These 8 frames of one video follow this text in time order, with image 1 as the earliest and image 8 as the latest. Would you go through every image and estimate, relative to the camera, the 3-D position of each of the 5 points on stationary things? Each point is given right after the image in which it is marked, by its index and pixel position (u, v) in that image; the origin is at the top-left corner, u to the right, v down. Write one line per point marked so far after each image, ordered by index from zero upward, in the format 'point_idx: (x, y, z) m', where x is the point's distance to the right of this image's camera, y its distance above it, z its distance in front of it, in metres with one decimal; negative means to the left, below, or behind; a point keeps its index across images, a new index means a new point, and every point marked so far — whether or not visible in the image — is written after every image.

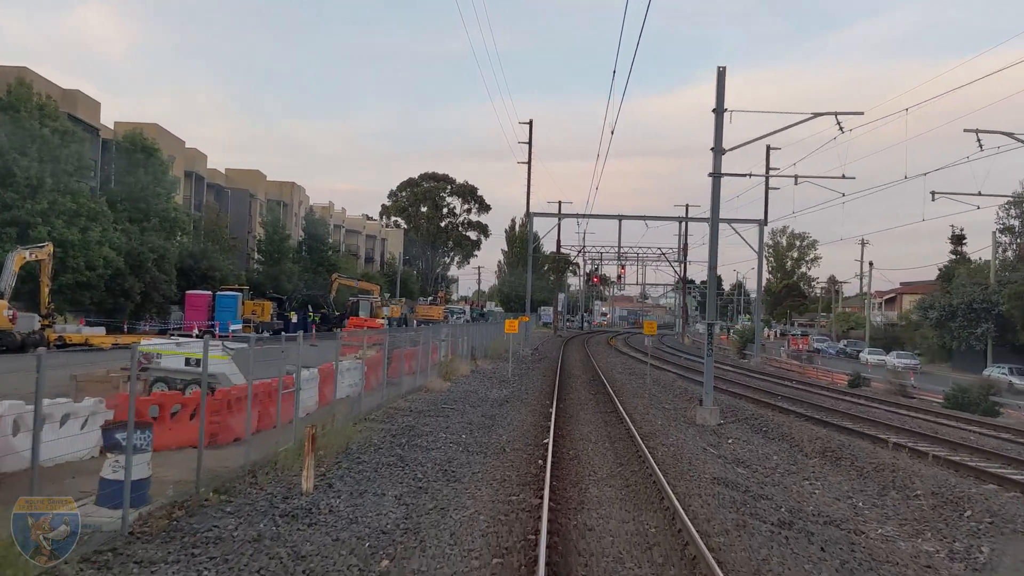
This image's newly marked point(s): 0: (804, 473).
0: (+4.2, -2.7, +13.2) m
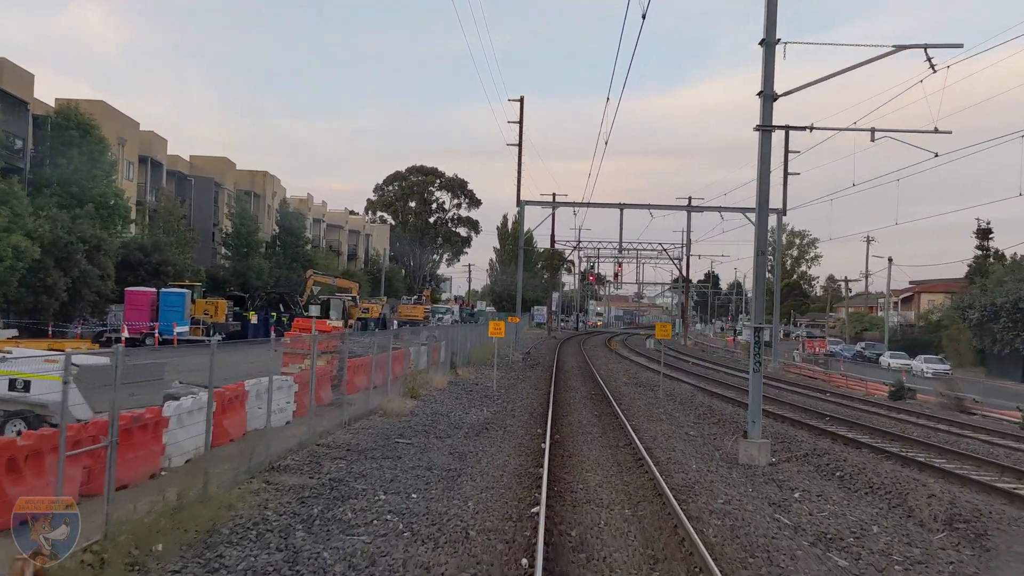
0: (+3.9, -2.5, +8.4) m
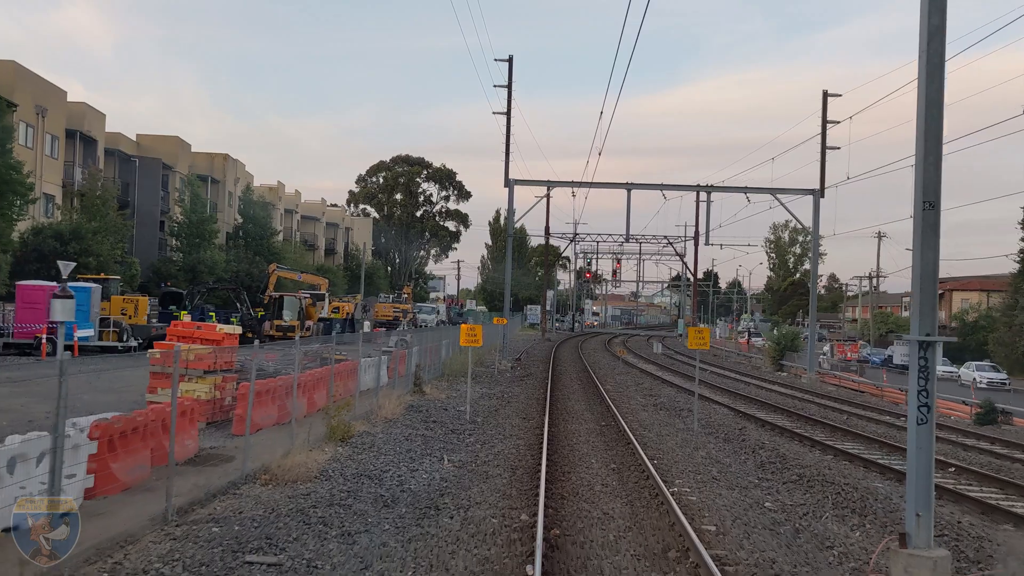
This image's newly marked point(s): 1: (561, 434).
0: (+3.6, -2.4, +2.1) m
1: (+0.9, -2.6, +16.3) m
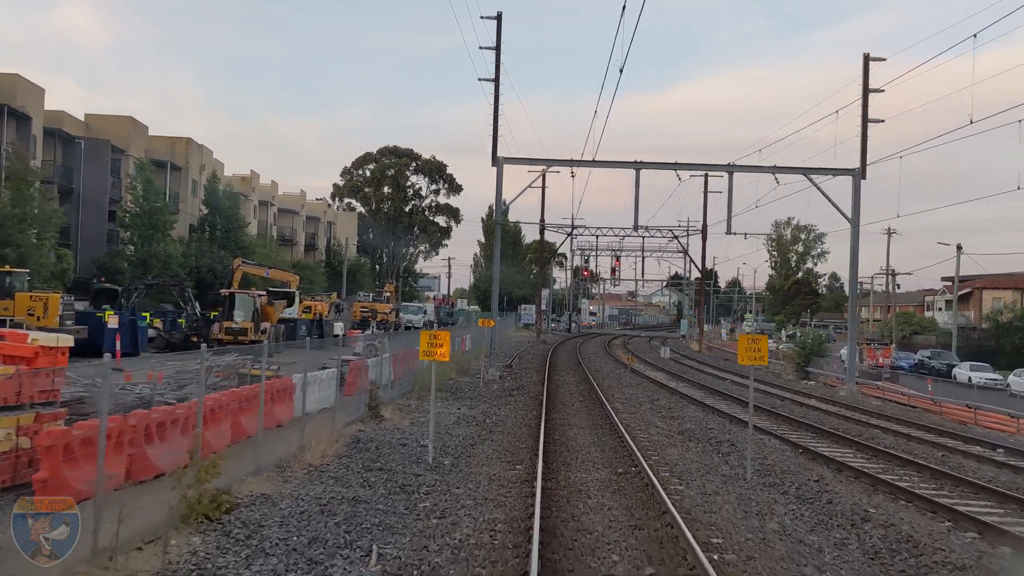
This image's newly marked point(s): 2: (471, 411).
0: (+3.4, -2.3, -2.8) m
1: (+0.6, -2.5, +11.4) m
2: (-0.9, -2.6, +19.1) m
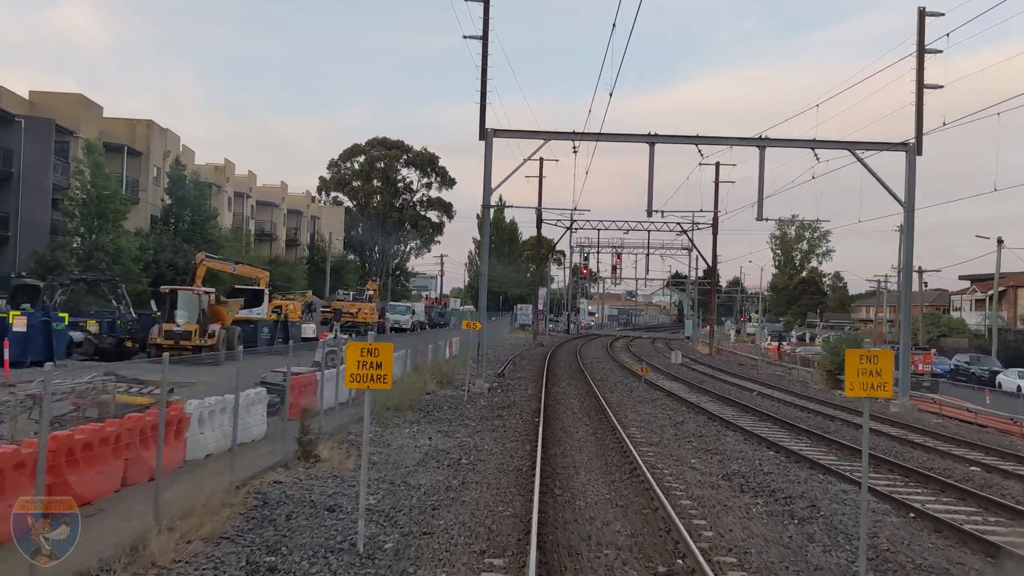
0: (+3.3, -2.2, -7.2) m
1: (+0.4, -2.4, +6.9) m
2: (-1.1, -2.5, +14.6) m
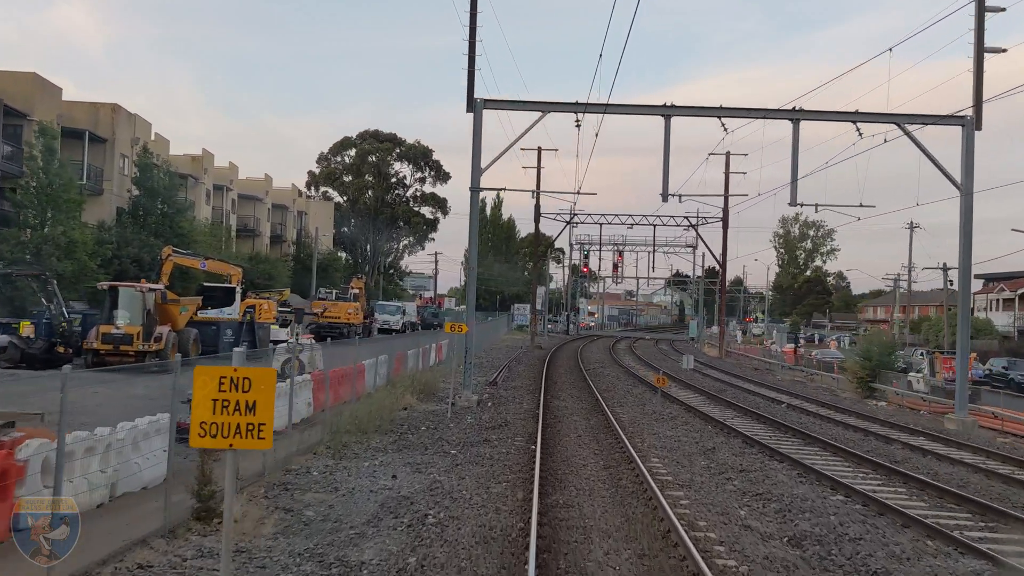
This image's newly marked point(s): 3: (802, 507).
0: (+3.2, -2.1, -10.7) m
1: (+0.3, -2.3, +3.5) m
2: (-1.2, -2.4, +11.2) m
3: (+3.2, -2.4, +10.1) m
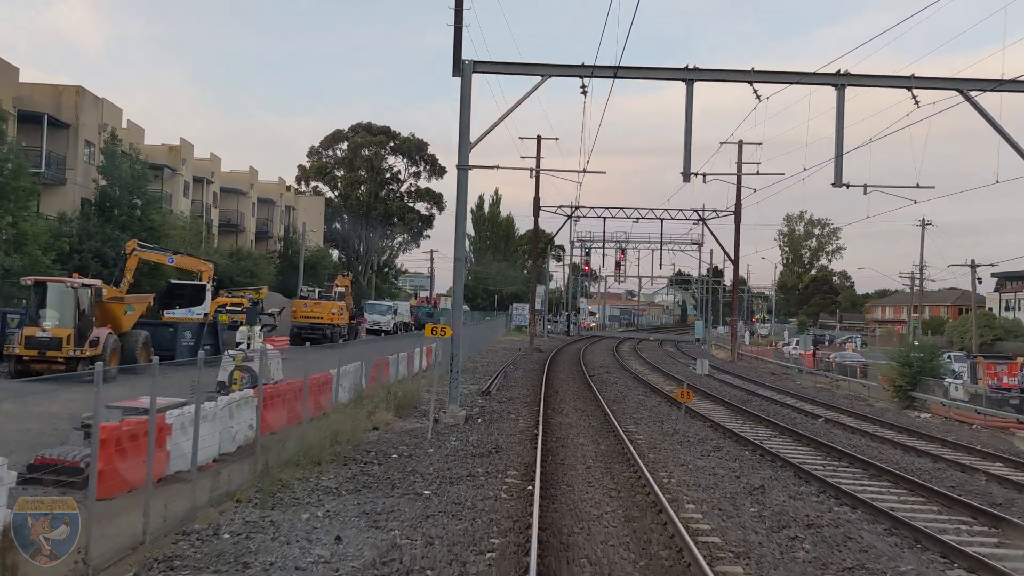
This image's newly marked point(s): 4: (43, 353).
0: (+3.1, -2.0, -13.8) m
1: (+0.2, -2.2, +0.3) m
2: (-1.3, -2.3, +8.0) m
3: (+3.1, -2.3, +7.0) m
4: (-9.3, -1.3, +18.4) m
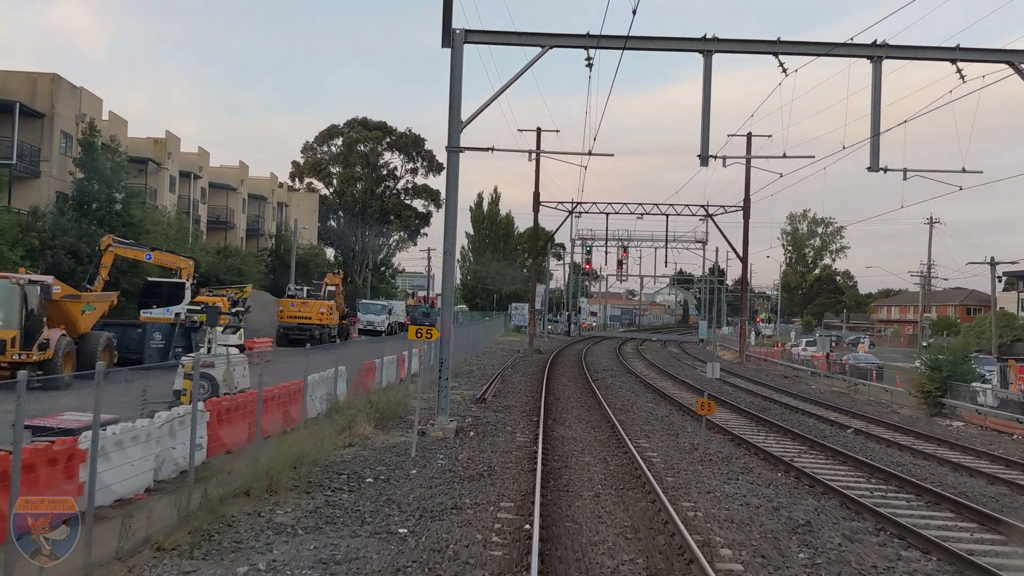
0: (+3.0, -2.0, -15.8) m
1: (+0.1, -2.1, -1.6) m
2: (-1.4, -2.2, +6.1) m
3: (+3.0, -2.2, +5.0) m
4: (-9.4, -1.2, +16.5) m
